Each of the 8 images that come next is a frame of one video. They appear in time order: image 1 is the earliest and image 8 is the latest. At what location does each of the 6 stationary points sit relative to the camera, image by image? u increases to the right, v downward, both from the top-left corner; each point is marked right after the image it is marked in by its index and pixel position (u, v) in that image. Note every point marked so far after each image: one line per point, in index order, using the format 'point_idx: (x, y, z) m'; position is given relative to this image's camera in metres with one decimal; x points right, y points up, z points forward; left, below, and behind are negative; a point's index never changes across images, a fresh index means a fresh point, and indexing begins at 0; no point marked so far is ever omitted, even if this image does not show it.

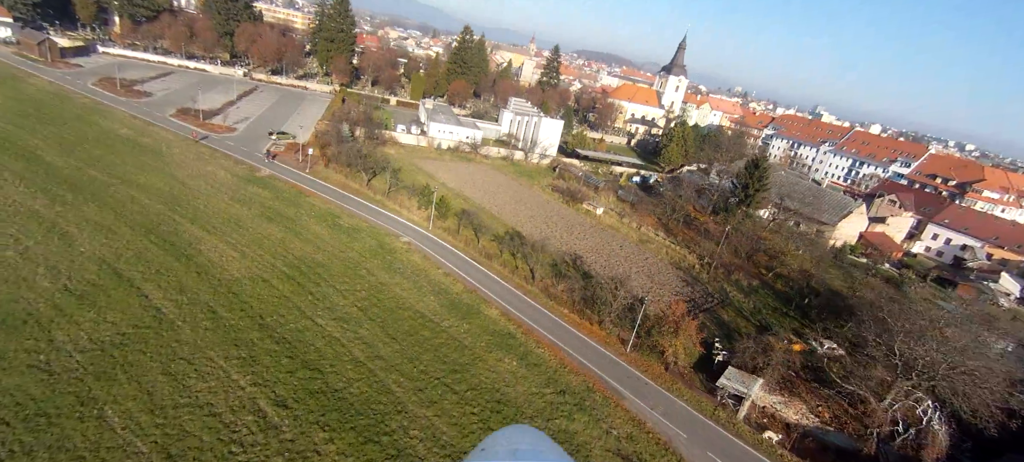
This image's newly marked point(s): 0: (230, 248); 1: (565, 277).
0: (-9.2, -0.5, +15.0) m
1: (+1.9, -1.7, +16.2) m
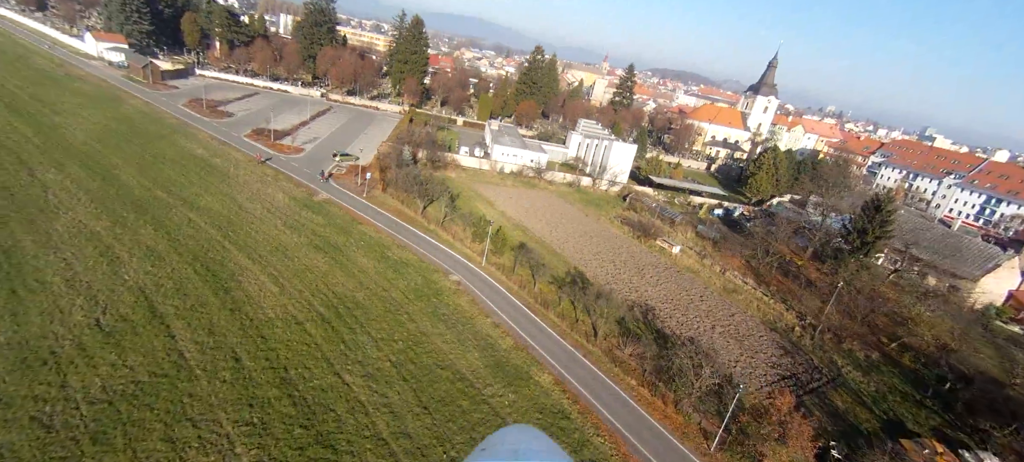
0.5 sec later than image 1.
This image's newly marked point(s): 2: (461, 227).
0: (-7.5, -1.5, +14.2) m
1: (+3.6, -3.2, +13.7) m
2: (-2.2, +0.2, +20.0) m
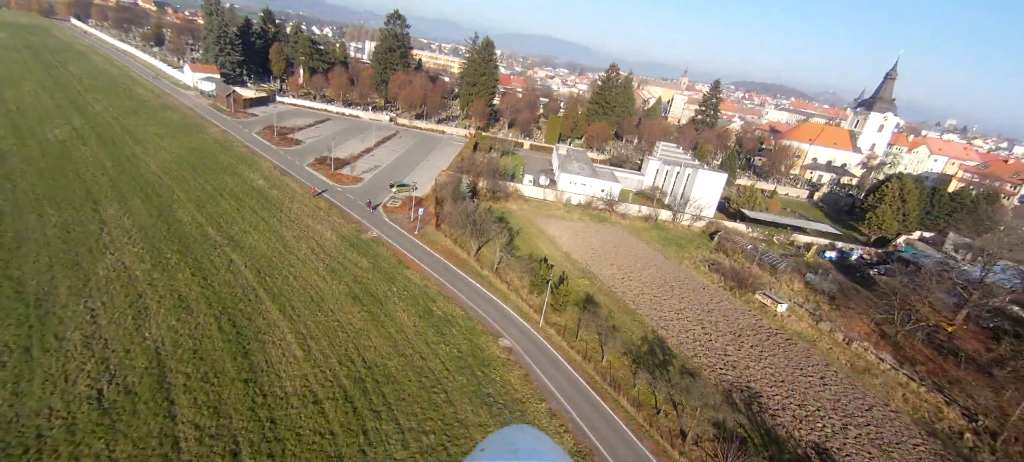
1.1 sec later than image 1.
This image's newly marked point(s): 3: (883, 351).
0: (-5.8, -3.0, +12.5) m
1: (+5.0, -4.9, +10.3) m
2: (+0.3, -1.6, +17.5) m
3: (+12.9, -4.1, +15.8) m
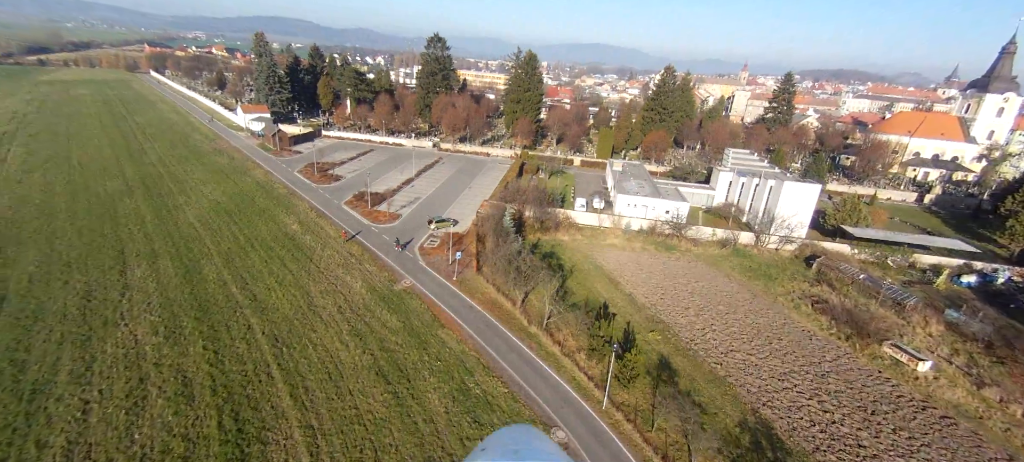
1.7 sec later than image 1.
0: (-4.6, -4.7, +10.3) m
1: (+6.0, -6.0, +6.8) m
2: (+2.0, -3.1, +14.6) m
3: (+14.4, -5.0, +11.4) m
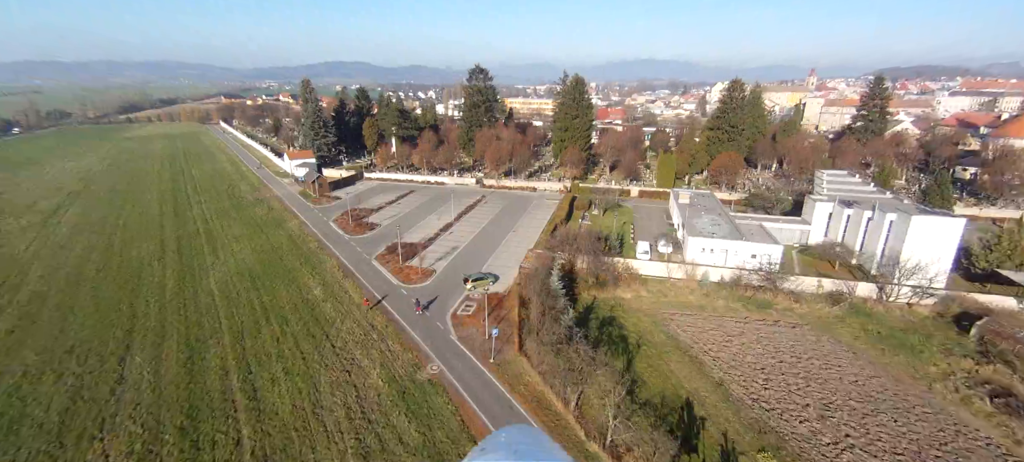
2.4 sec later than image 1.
0: (-3.8, -6.7, +7.1) m
1: (+6.4, -7.4, +2.3) m
2: (+3.2, -5.0, +10.7) m
3: (+15.2, -6.2, +5.9) m
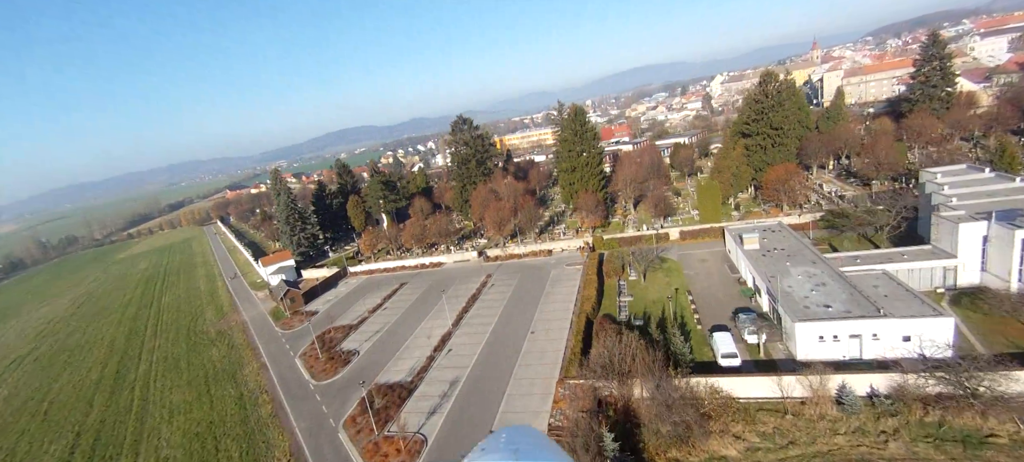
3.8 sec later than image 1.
0: (-2.8, -10.5, -0.1) m
1: (+7.1, -8.9, -5.3) m
2: (+4.0, -7.7, +3.3) m
3: (+15.7, -6.3, -2.0) m
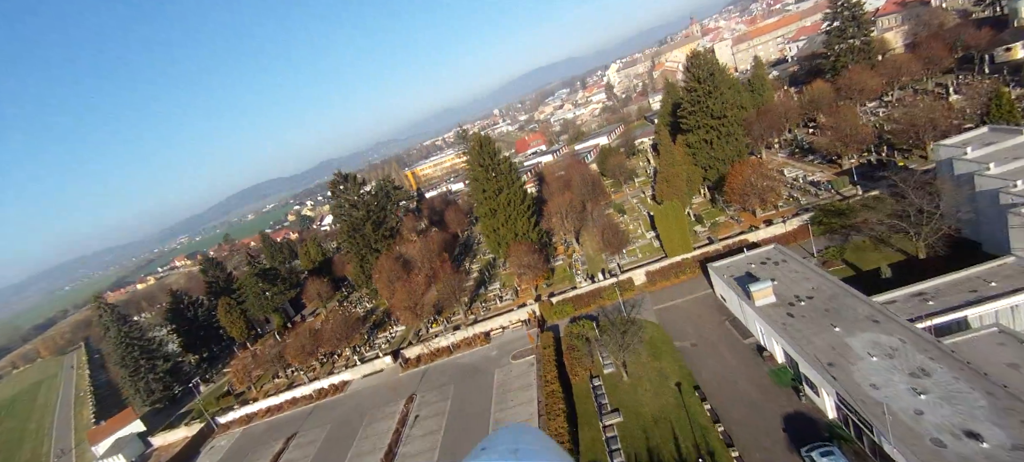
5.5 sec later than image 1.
0: (-0.2, -13.8, -8.2) m
1: (+9.6, -9.9, -12.0) m
2: (+5.2, -9.8, -3.8) m
3: (+16.9, -5.6, -7.5) m
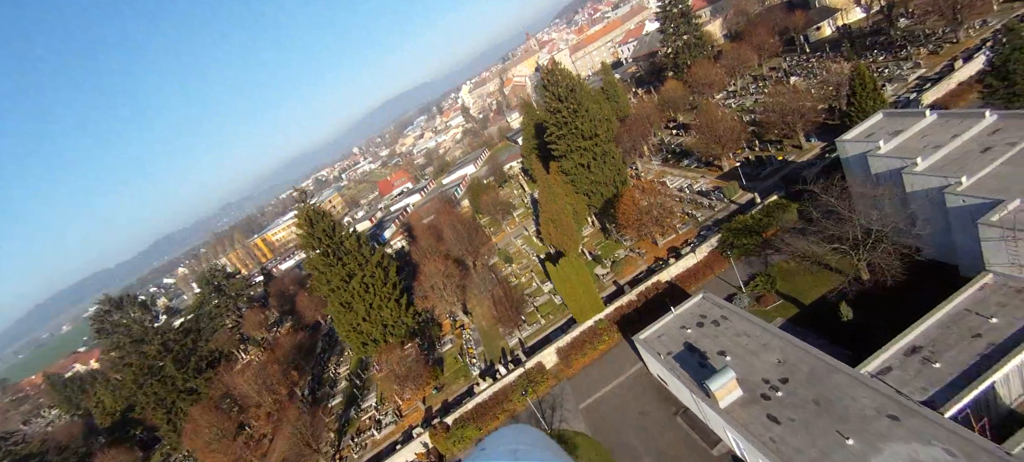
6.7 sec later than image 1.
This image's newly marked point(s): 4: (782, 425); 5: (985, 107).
0: (+5.0, -15.1, -13.8) m
1: (+14.4, -9.0, -15.0) m
2: (+8.3, -10.4, -8.2) m
3: (+19.3, -3.6, -8.7) m
4: (+5.4, -3.8, +9.2) m
5: (+15.5, +4.8, +14.7) m
